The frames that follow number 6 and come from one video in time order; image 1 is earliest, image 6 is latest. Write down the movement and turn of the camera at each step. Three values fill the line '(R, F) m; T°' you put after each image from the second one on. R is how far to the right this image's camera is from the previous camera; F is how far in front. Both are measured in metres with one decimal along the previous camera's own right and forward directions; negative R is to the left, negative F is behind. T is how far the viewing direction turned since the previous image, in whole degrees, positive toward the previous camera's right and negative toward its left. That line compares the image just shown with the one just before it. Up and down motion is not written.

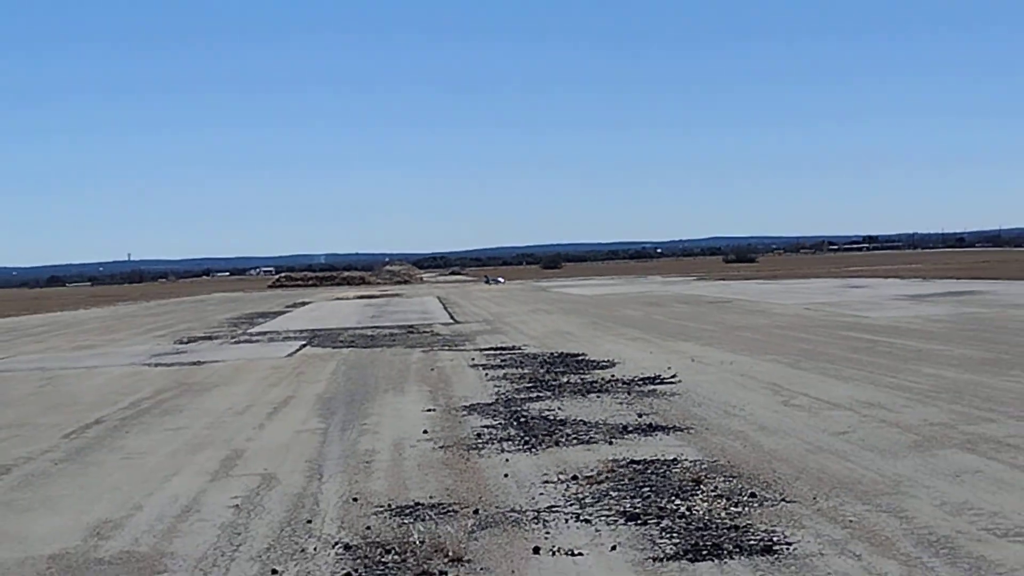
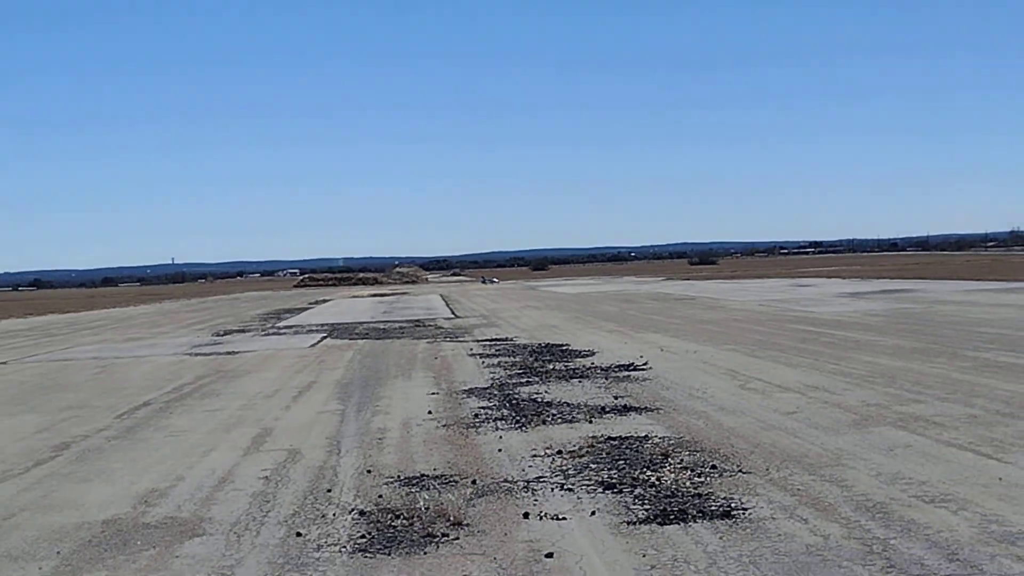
(+0.1, -0.8) m; 0°
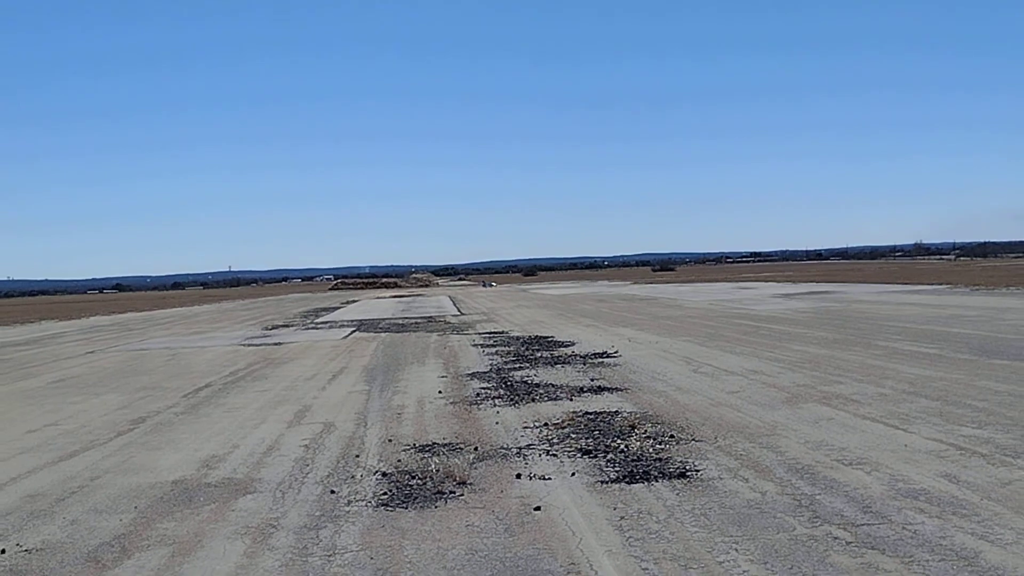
(+0.1, -1.3) m; -1°
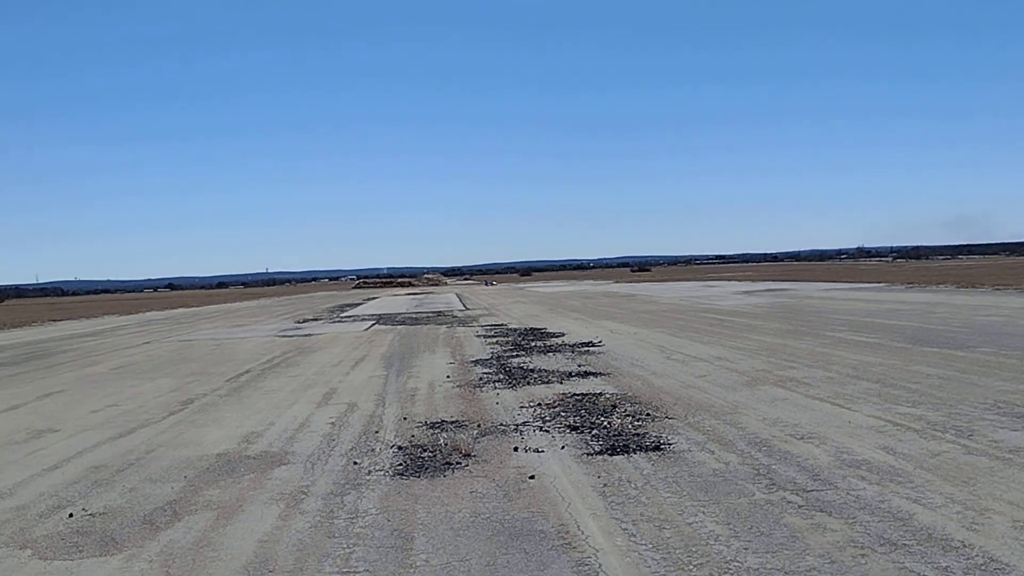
(+0.1, -1.2) m; -1°
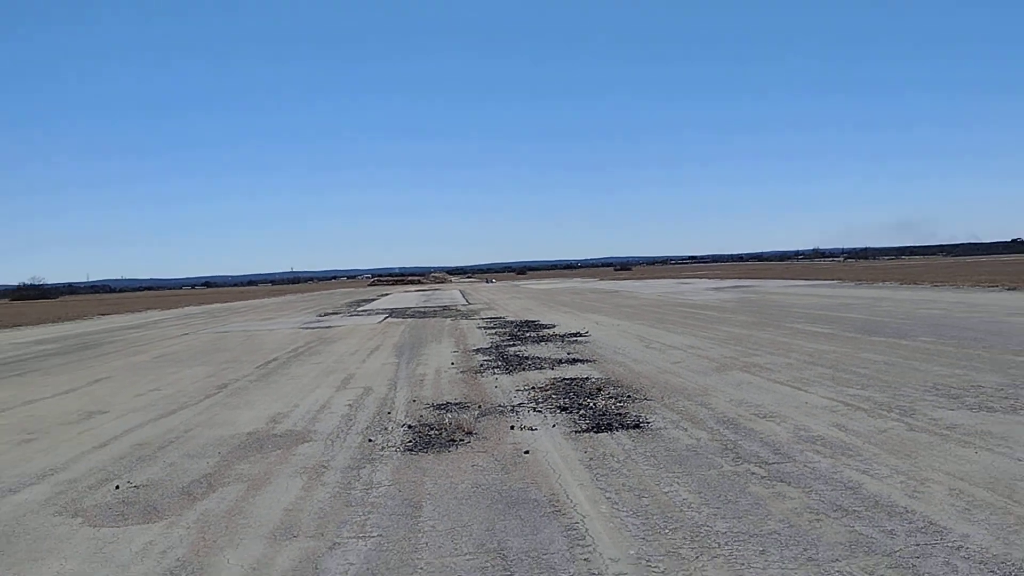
(+0.1, -1.1) m; 0°
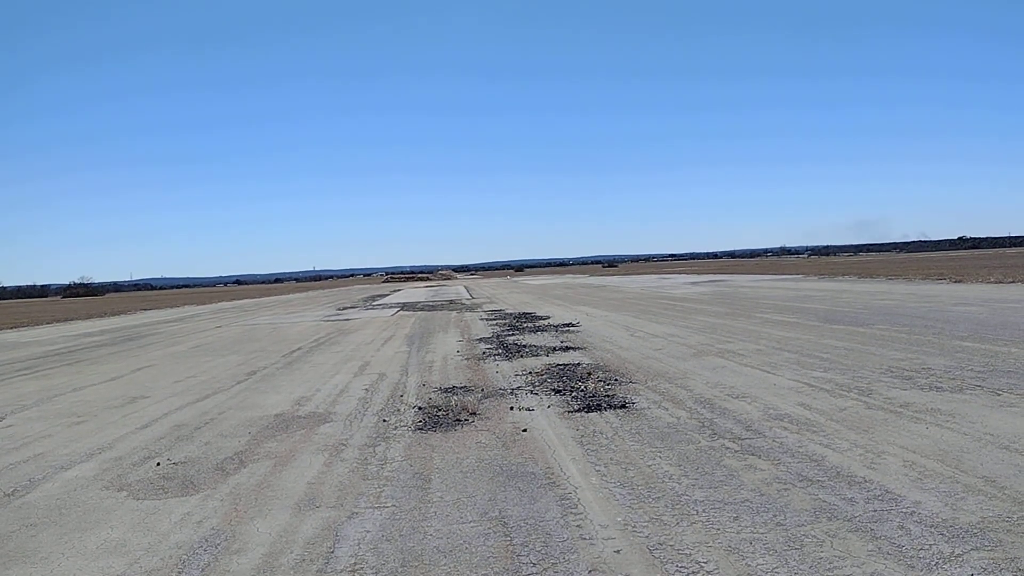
(+0.1, -1.1) m; -1°
